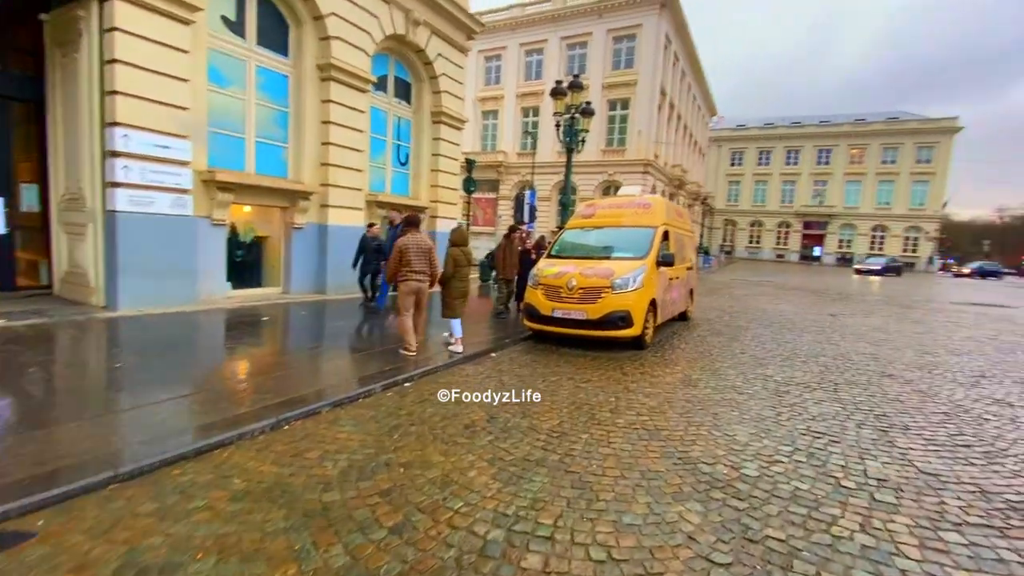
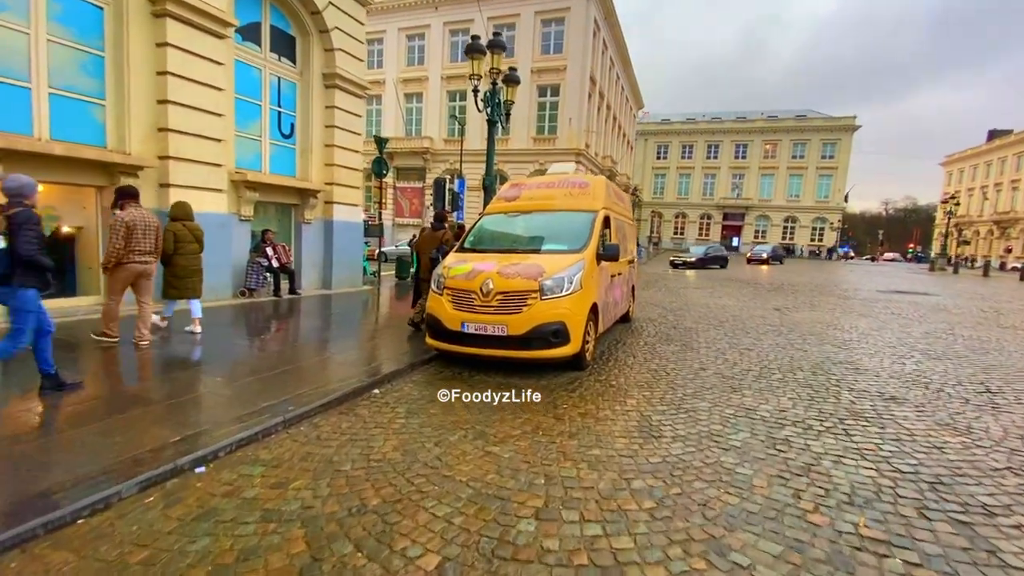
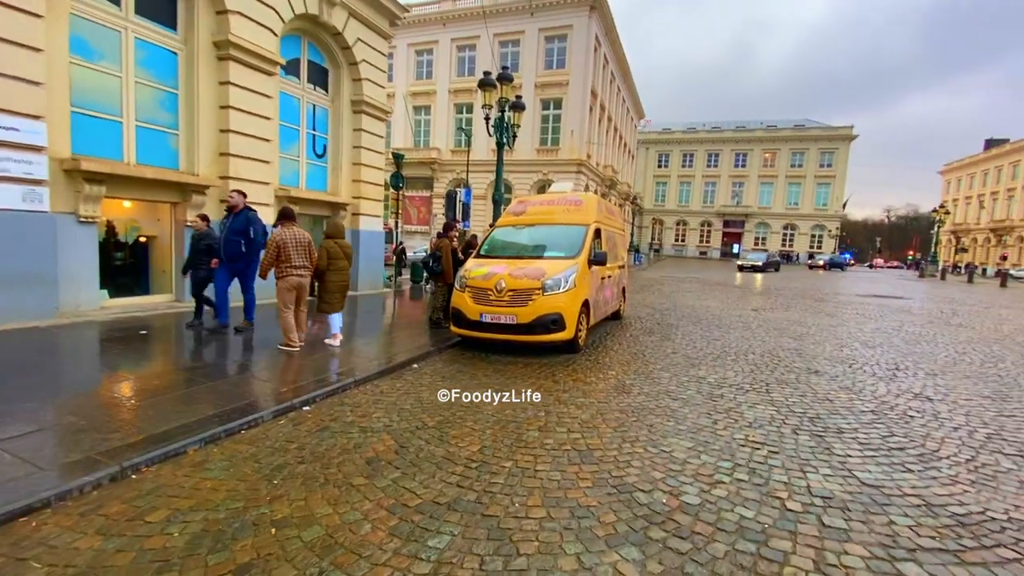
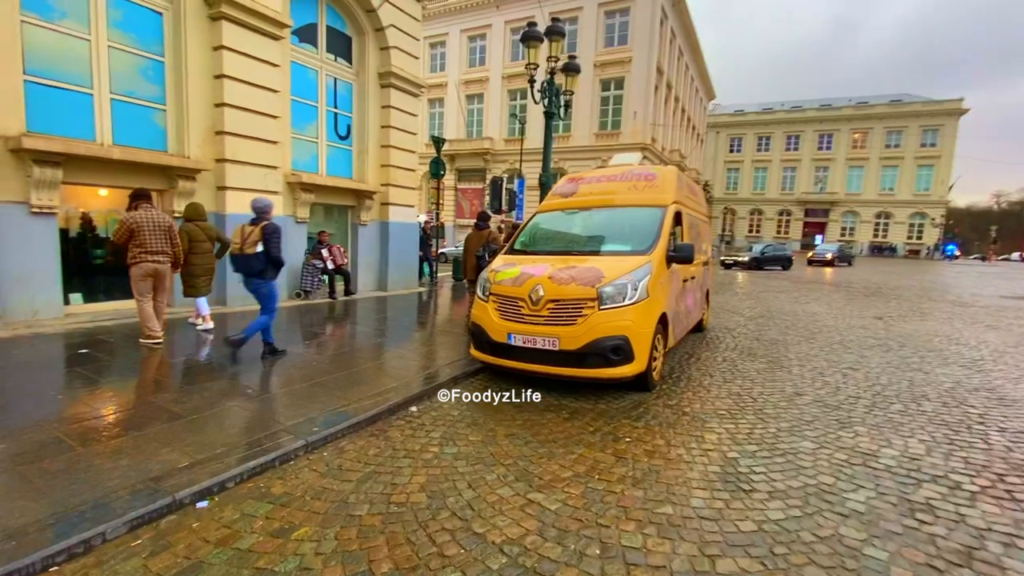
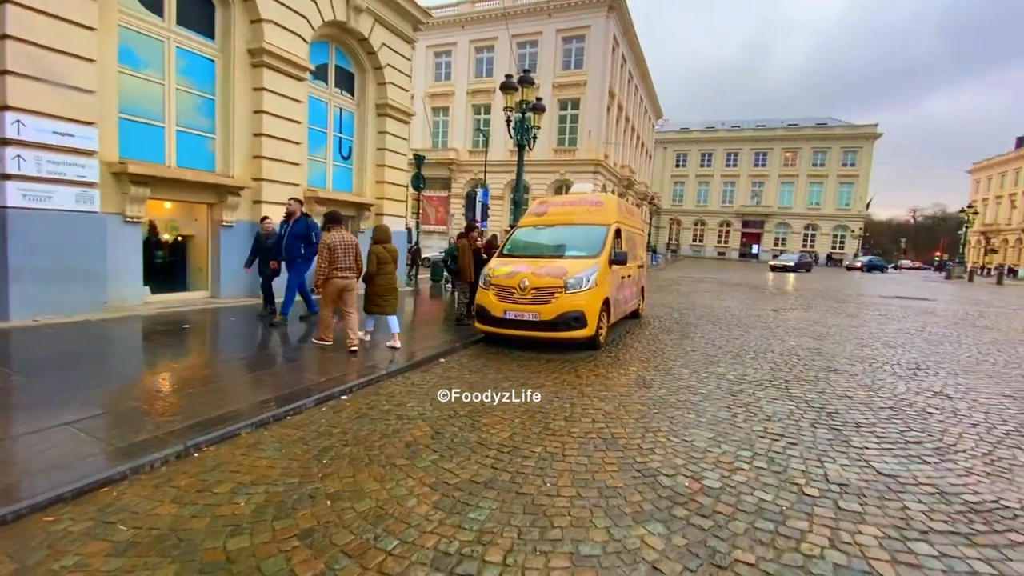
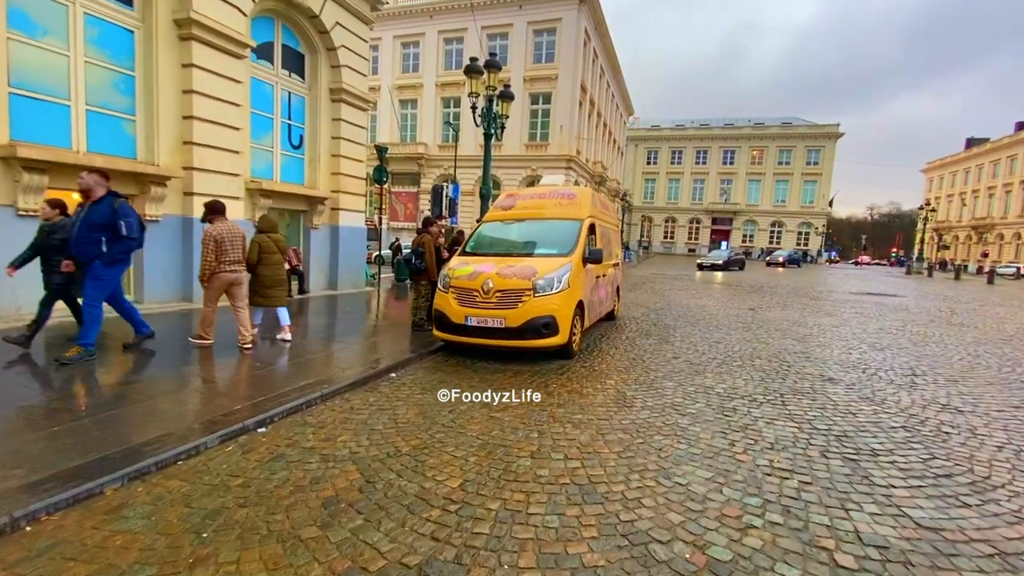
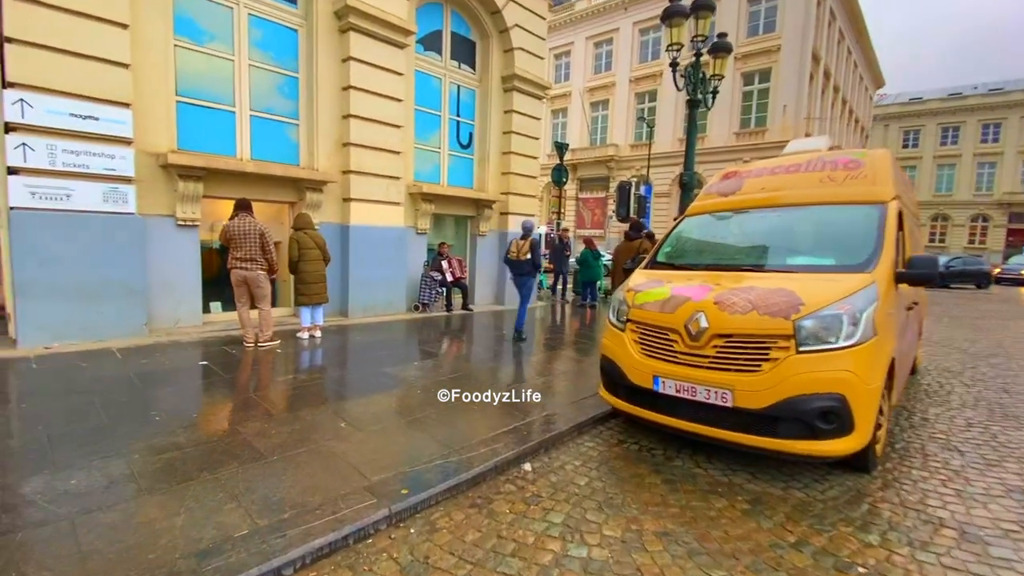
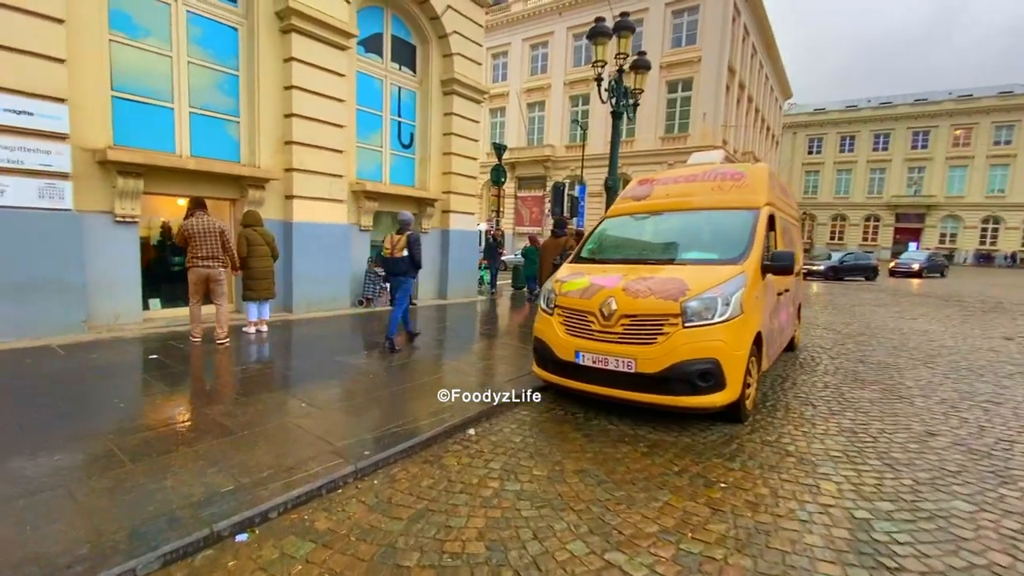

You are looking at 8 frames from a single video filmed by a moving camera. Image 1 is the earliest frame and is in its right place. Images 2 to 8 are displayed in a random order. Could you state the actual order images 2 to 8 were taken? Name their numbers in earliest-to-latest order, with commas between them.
5, 3, 6, 2, 4, 8, 7
